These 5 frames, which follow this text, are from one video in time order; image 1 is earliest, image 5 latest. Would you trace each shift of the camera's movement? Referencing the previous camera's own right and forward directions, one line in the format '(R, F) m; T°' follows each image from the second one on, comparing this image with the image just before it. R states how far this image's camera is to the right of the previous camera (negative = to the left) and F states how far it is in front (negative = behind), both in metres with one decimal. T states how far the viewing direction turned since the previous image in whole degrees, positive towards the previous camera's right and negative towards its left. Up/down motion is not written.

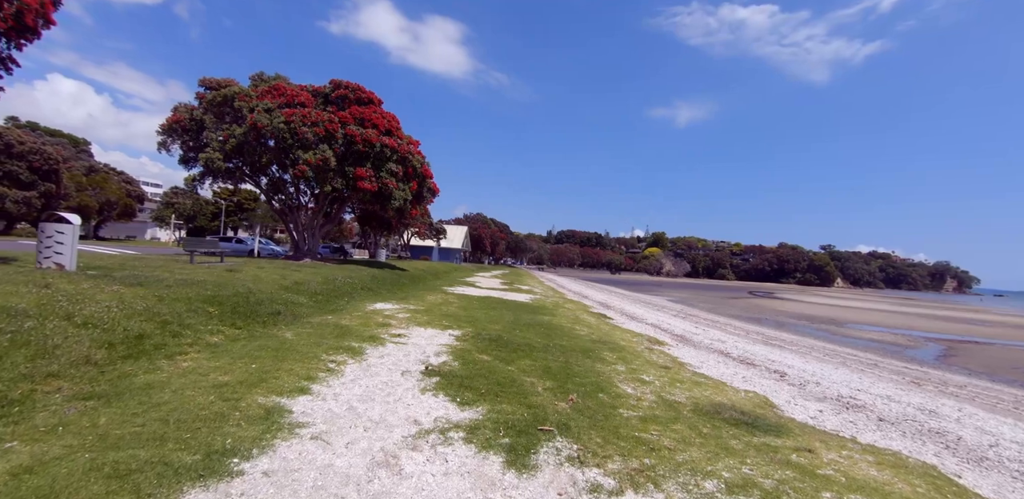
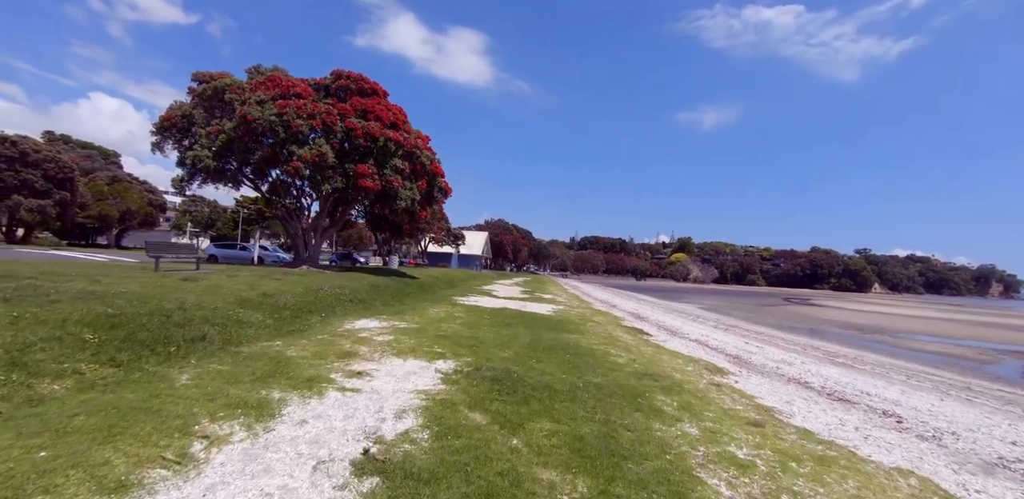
(+0.2, +3.5) m; -3°
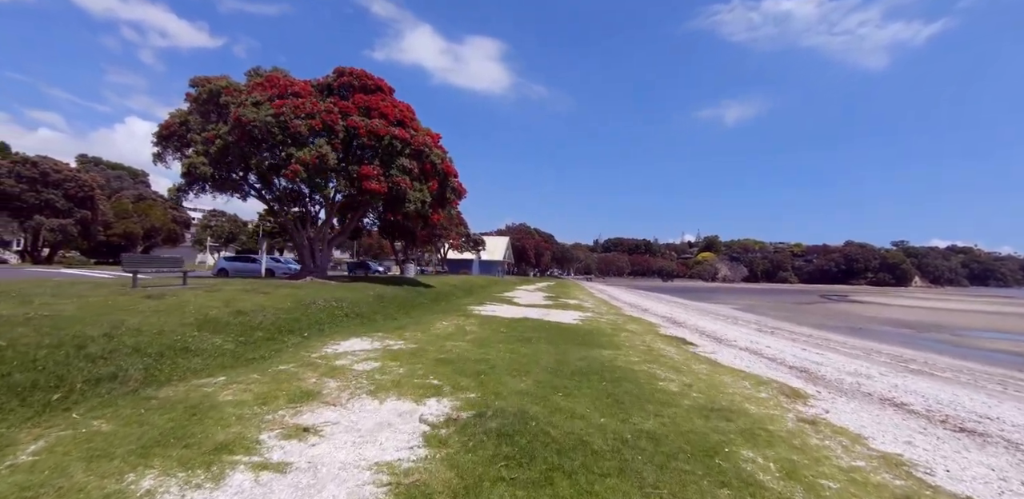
(+0.1, +2.4) m; -3°
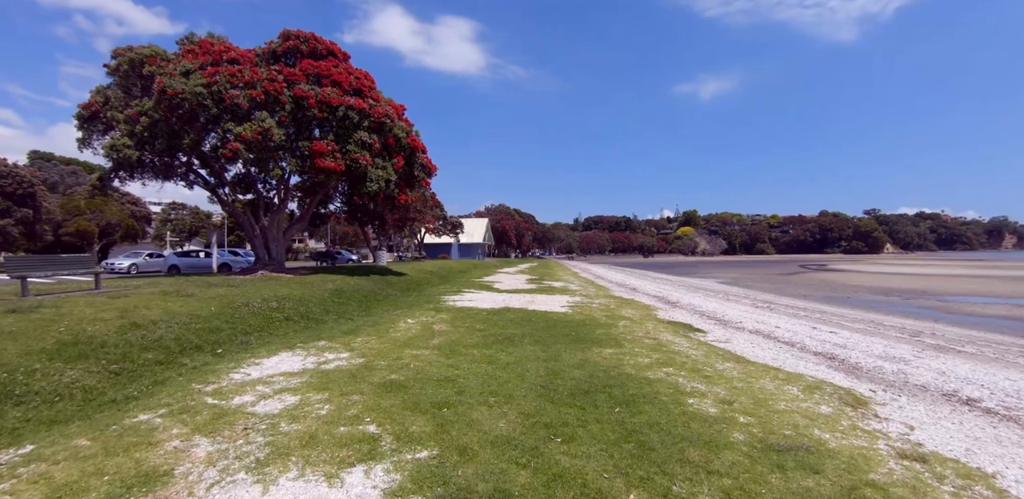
(+0.1, +2.5) m; +2°
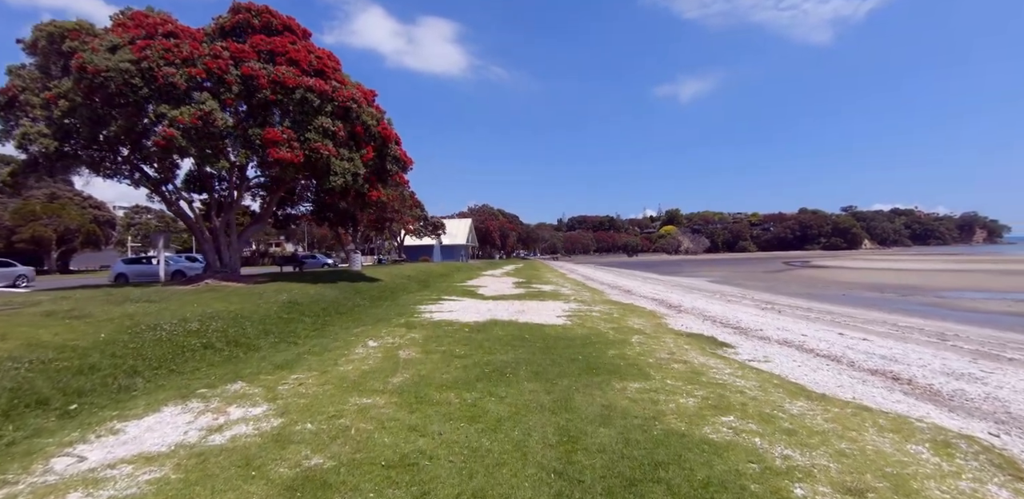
(-0.1, +2.6) m; +2°
